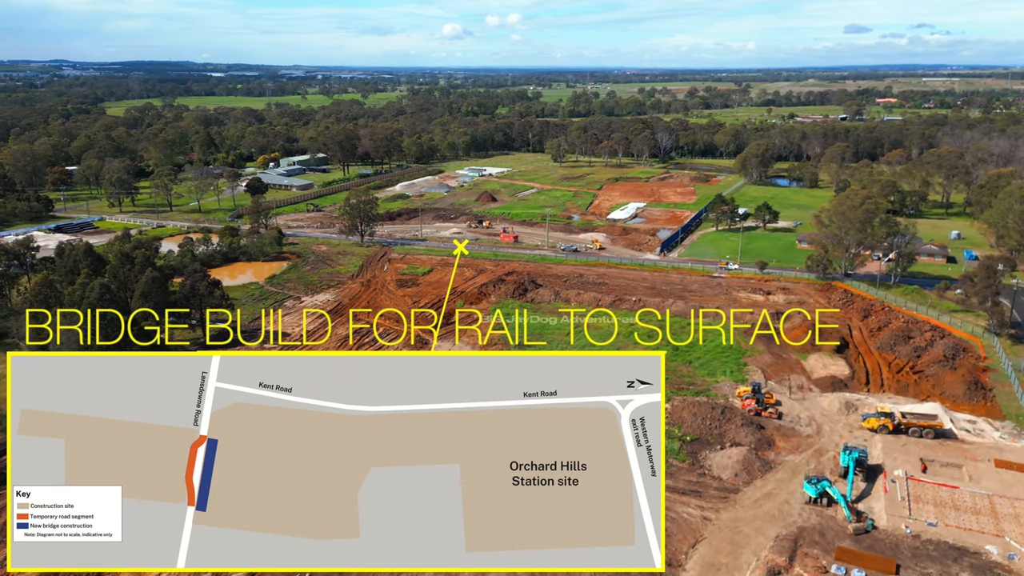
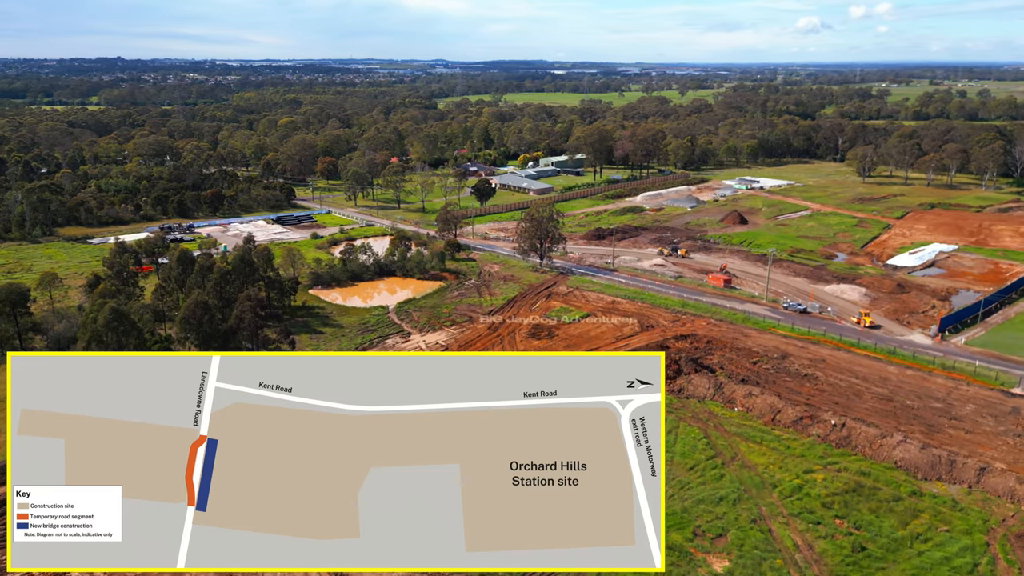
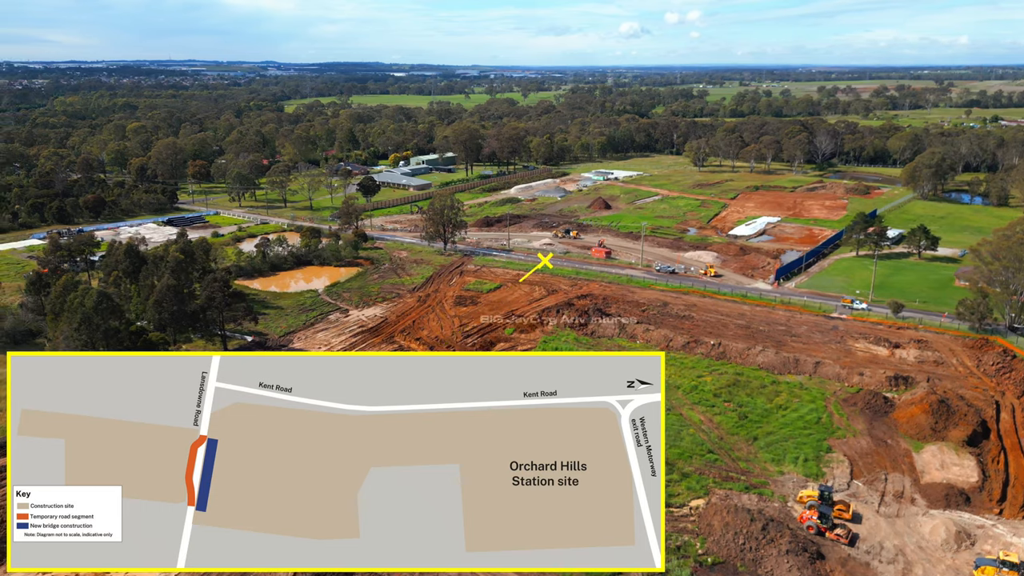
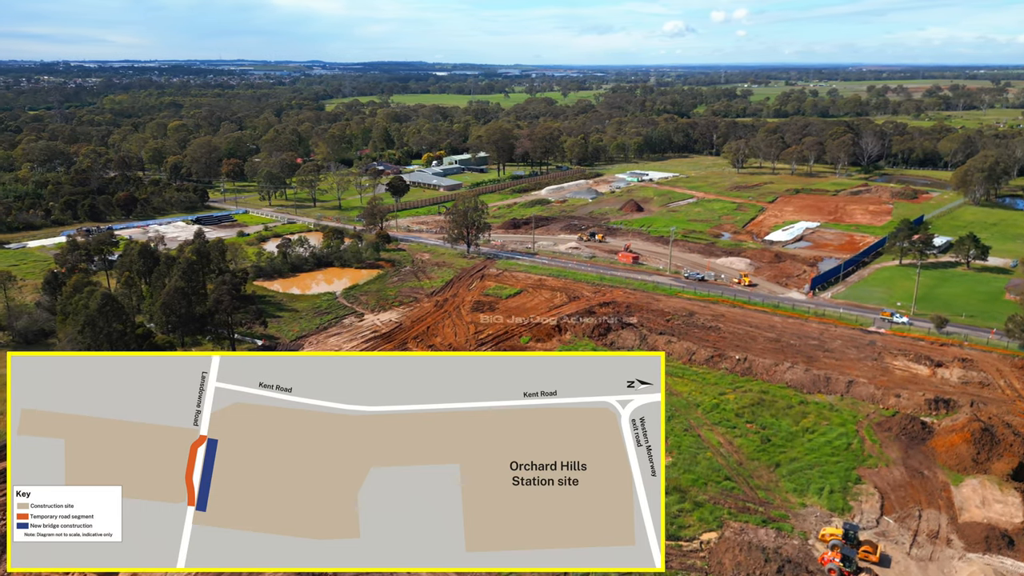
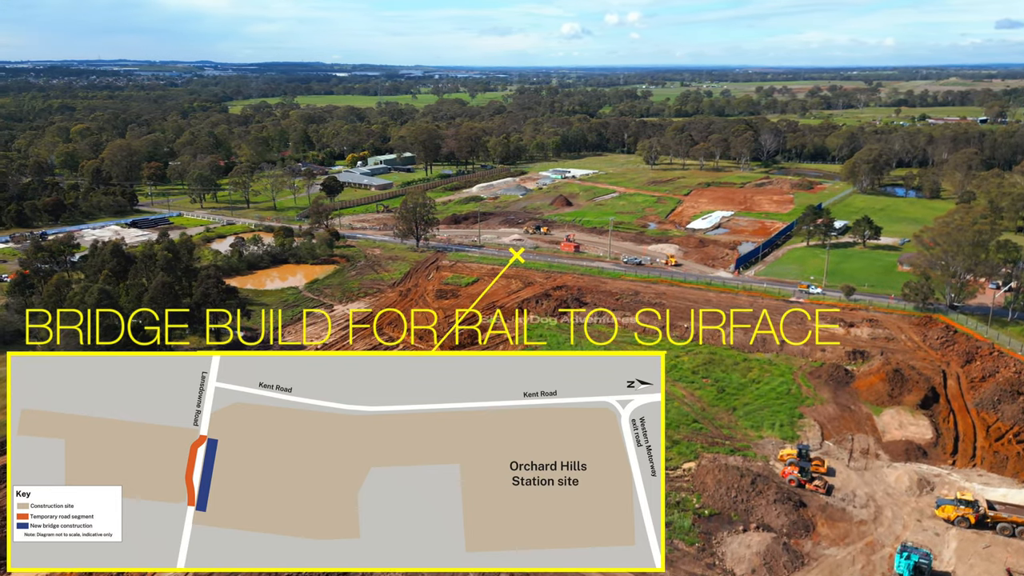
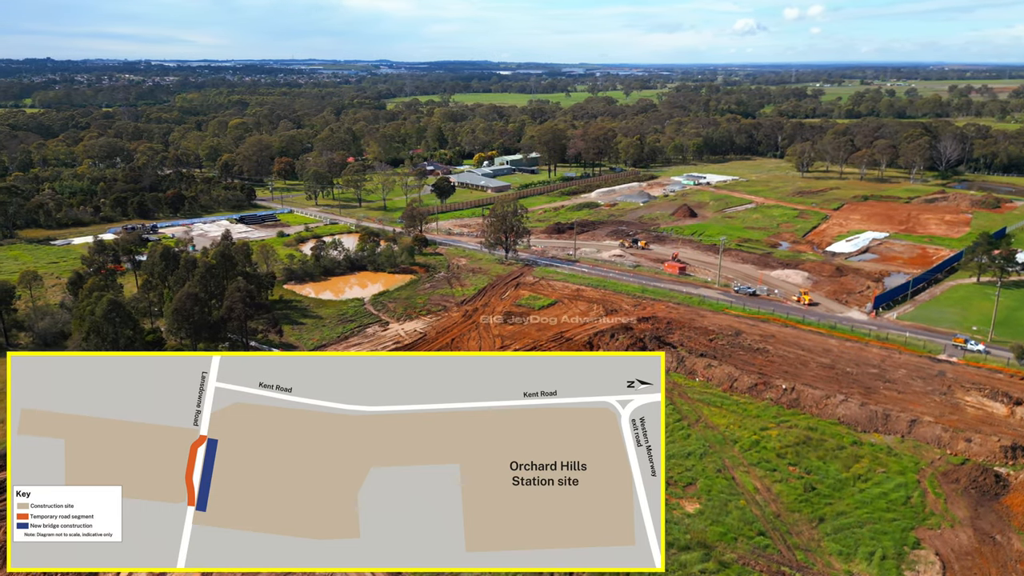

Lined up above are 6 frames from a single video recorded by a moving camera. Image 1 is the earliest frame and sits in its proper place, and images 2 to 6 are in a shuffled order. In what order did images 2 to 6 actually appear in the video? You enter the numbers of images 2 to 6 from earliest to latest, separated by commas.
5, 3, 4, 6, 2
